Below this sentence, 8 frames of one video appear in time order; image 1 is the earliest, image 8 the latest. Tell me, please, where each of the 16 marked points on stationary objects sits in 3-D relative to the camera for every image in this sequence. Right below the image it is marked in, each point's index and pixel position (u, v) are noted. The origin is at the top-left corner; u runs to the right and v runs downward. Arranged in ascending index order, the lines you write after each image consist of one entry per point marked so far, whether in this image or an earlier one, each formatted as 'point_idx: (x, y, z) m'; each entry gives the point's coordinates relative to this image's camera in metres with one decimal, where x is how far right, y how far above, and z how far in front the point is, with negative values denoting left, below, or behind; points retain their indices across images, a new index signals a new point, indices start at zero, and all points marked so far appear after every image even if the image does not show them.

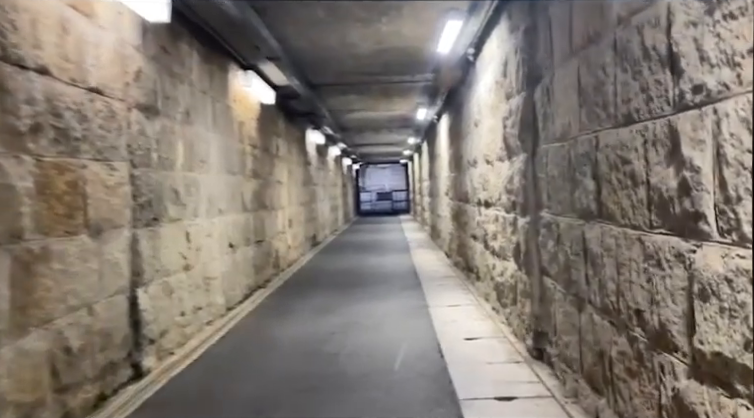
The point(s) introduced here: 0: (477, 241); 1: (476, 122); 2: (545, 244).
0: (+0.9, -0.3, +5.7) m
1: (+0.8, +0.7, +5.4) m
2: (+0.8, -0.2, +3.2) m
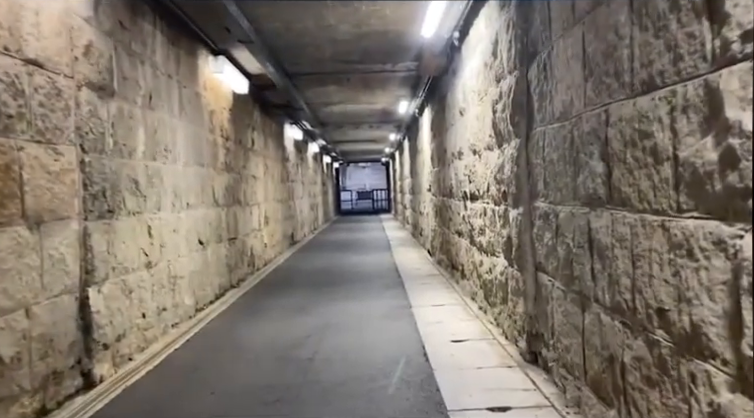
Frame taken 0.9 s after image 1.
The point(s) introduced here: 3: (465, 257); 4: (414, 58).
0: (+0.7, -0.2, +5.4) m
1: (+0.6, +0.7, +5.1) m
2: (+0.7, -0.1, +2.9) m
3: (+0.7, -0.4, +5.3) m
4: (+0.3, +1.4, +6.2) m
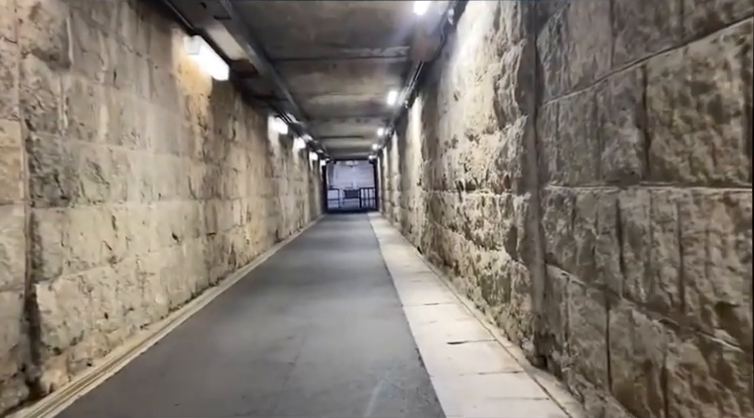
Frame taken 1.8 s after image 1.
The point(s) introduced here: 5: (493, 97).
0: (+0.6, -0.2, +5.0) m
1: (+0.6, +0.8, +4.7) m
2: (+0.7, -0.1, +2.6) m
3: (+0.6, -0.3, +4.9) m
4: (+0.2, +1.5, +5.8) m
5: (+0.6, +0.6, +3.4) m
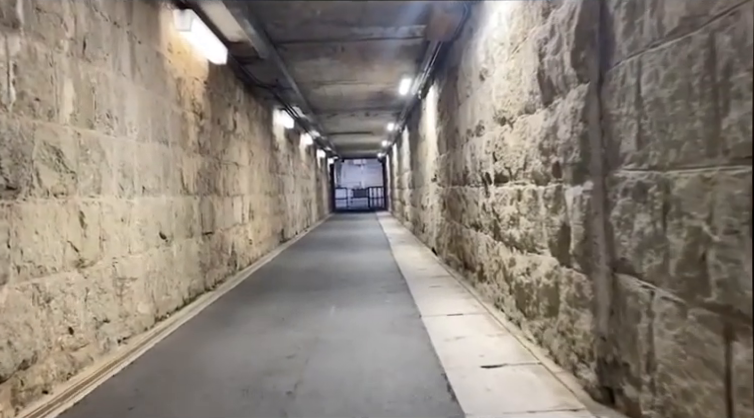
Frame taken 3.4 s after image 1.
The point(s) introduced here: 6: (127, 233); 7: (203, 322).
0: (+0.7, -0.1, +4.4) m
1: (+0.7, +0.8, +4.1) m
2: (+0.7, 0.0, +2.0) m
3: (+0.7, -0.3, +4.3) m
4: (+0.3, +1.5, +5.2) m
5: (+0.7, +0.6, +2.8) m
6: (-1.4, -0.1, +3.8) m
7: (-1.1, -0.7, +4.2) m
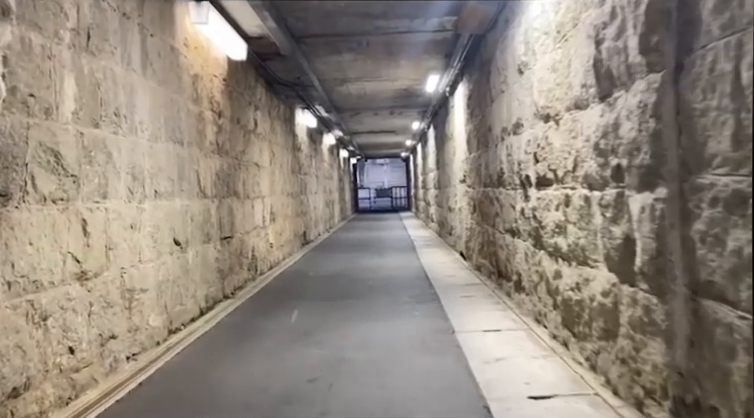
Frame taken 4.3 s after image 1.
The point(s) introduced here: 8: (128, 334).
0: (+0.9, -0.2, +4.1) m
1: (+0.8, +0.8, +3.8) m
2: (+0.8, -0.1, +1.6) m
3: (+0.9, -0.3, +4.0) m
4: (+0.5, +1.5, +4.9) m
5: (+0.8, +0.6, +2.5) m
6: (-1.3, -0.2, +3.5) m
7: (-0.9, -0.8, +3.9) m
8: (-1.2, -0.6, +3.3) m
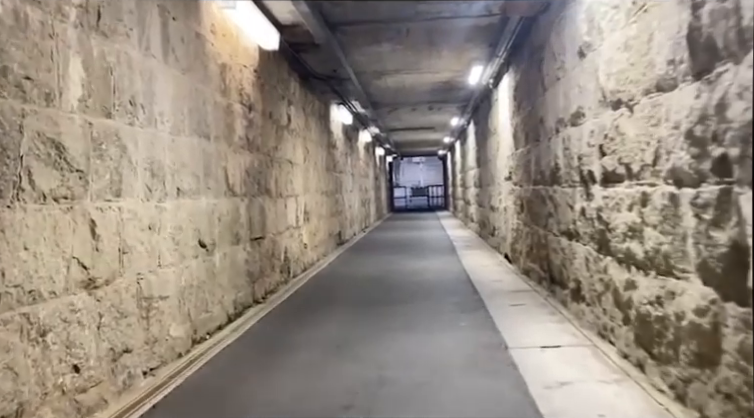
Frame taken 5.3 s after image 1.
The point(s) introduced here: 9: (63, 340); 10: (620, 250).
0: (+1.1, -0.2, +3.7) m
1: (+1.0, +0.8, +3.4) m
2: (+0.9, -0.1, +1.2) m
3: (+1.1, -0.3, +3.6) m
4: (+0.8, +1.5, +4.5) m
5: (+1.0, +0.6, +2.1) m
6: (-1.1, -0.2, +3.2) m
7: (-0.7, -0.7, +3.6) m
8: (-1.0, -0.6, +3.0) m
9: (-1.1, -0.5, +2.3) m
10: (+1.0, -0.2, +2.9) m
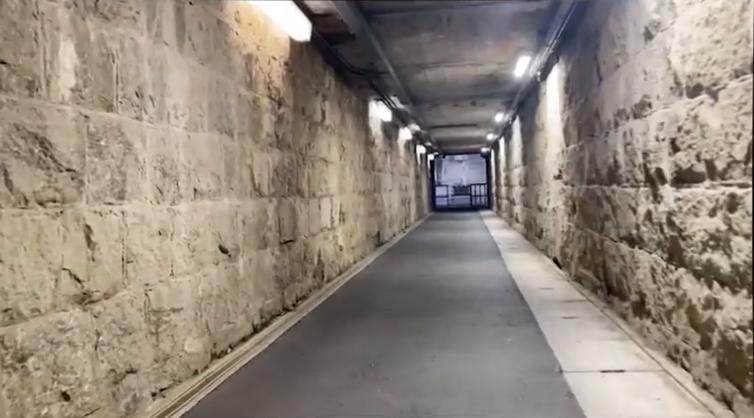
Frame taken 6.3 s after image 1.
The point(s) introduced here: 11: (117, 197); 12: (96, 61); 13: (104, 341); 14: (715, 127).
0: (+1.3, -0.2, +3.2) m
1: (+1.2, +0.8, +2.9) m
2: (+1.0, -0.1, +0.8) m
3: (+1.3, -0.4, +3.1) m
4: (+1.1, +1.4, +4.1) m
5: (+1.0, +0.6, +1.6) m
6: (-0.9, -0.2, +2.9) m
7: (-0.5, -0.8, +3.3) m
8: (-0.9, -0.6, +2.7) m
9: (-1.0, -0.5, +2.0) m
10: (+1.2, -0.2, +2.4) m
11: (-1.0, 0.0, +2.4) m
12: (-1.0, +0.5, +2.3) m
13: (-1.0, -0.5, +2.3) m
14: (+1.1, +0.3, +2.2) m
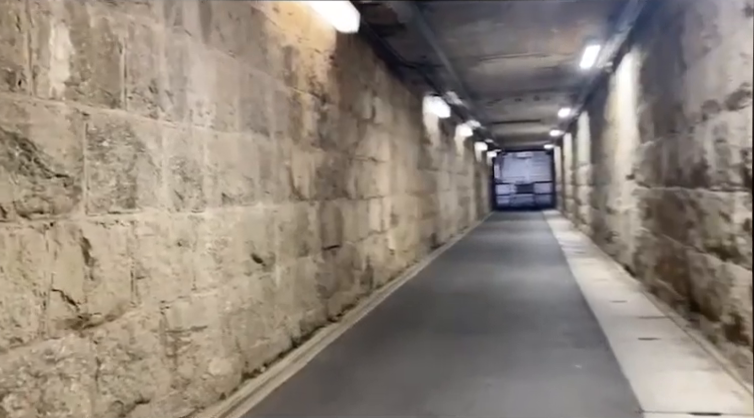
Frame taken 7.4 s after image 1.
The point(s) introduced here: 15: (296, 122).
0: (+1.5, -0.2, +2.7) m
1: (+1.4, +0.8, +2.4) m
2: (+0.9, -0.1, +0.3) m
3: (+1.5, -0.4, +2.6) m
4: (+1.3, +1.4, +3.6) m
5: (+1.1, +0.5, +1.2) m
6: (-0.7, -0.2, +2.6) m
7: (-0.3, -0.8, +3.0) m
8: (-0.7, -0.7, +2.4) m
9: (-0.9, -0.5, +1.7) m
10: (+1.3, -0.2, +2.0) m
11: (-0.8, 0.0, +2.2) m
12: (-0.9, +0.5, +2.0) m
13: (-0.8, -0.5, +2.1) m
14: (+1.2, +0.2, +1.8) m
15: (-0.5, +0.5, +3.8) m
